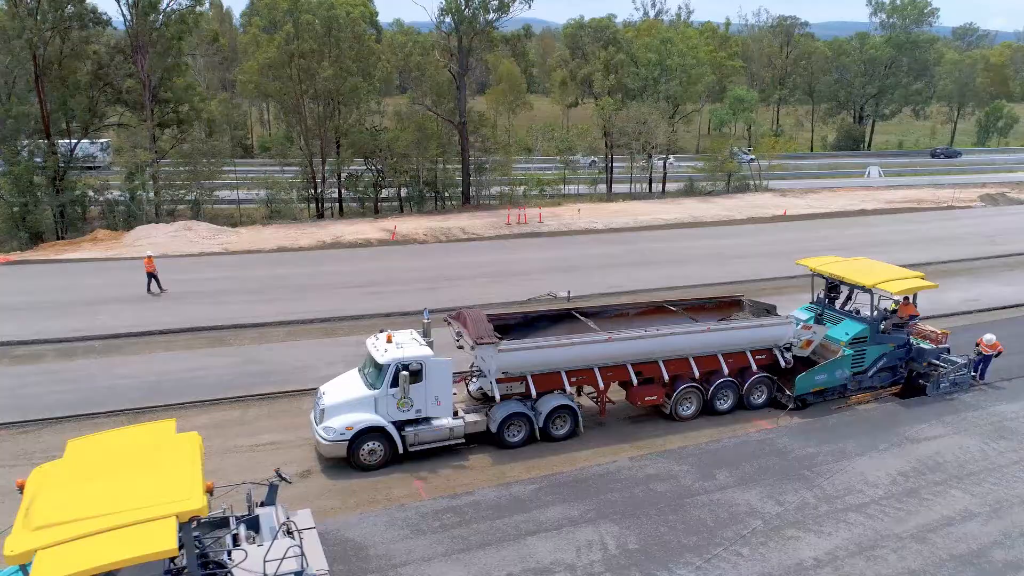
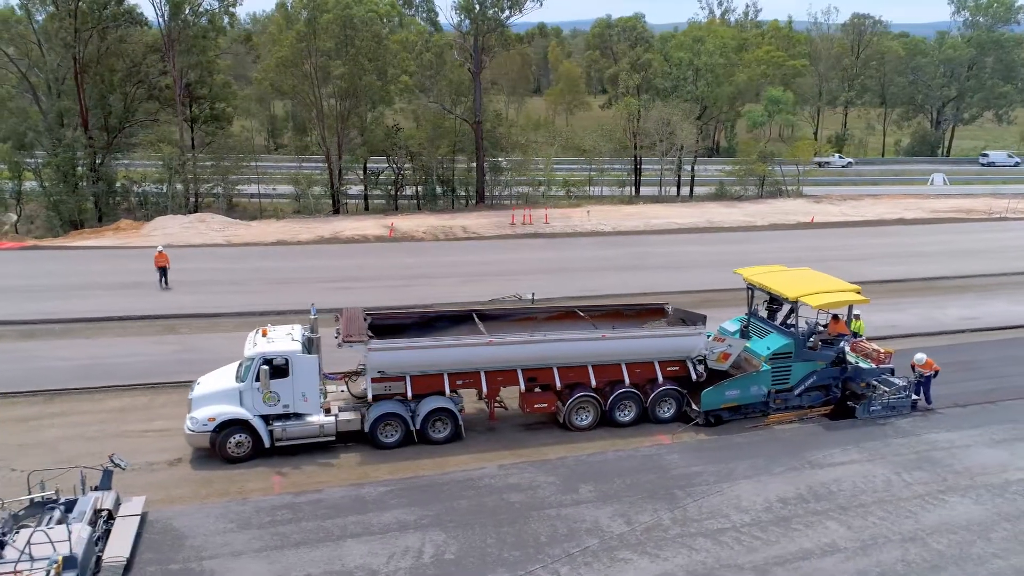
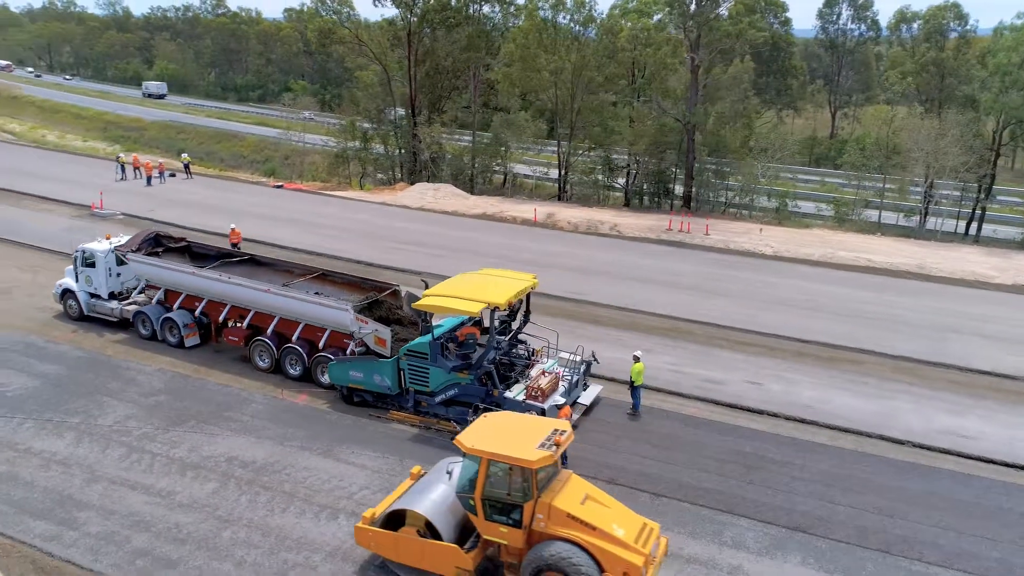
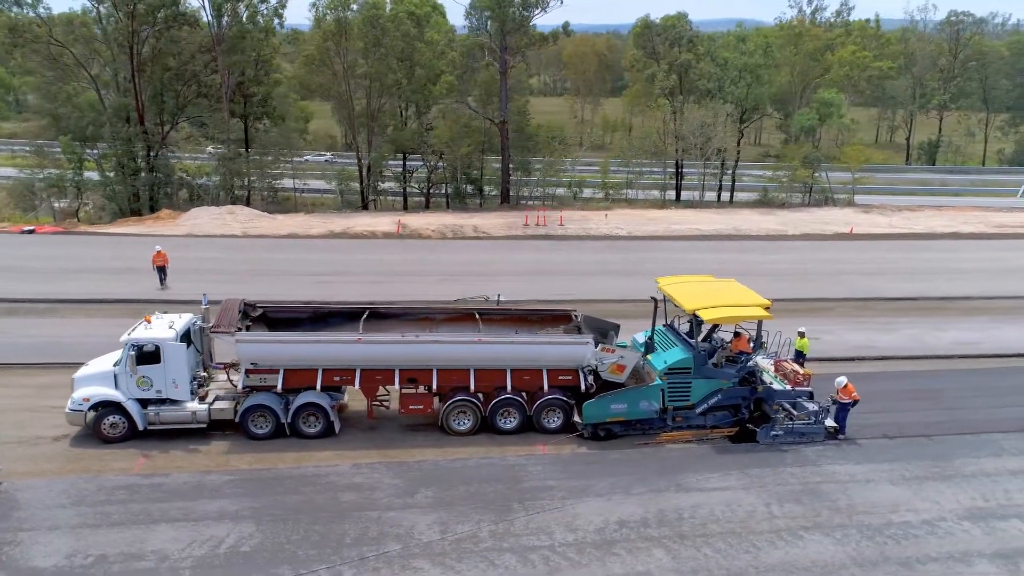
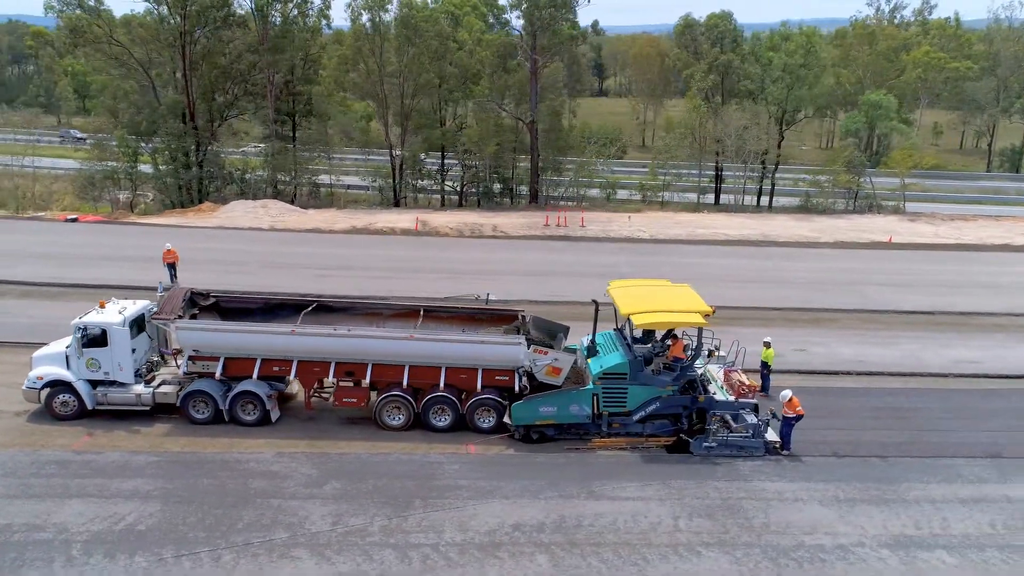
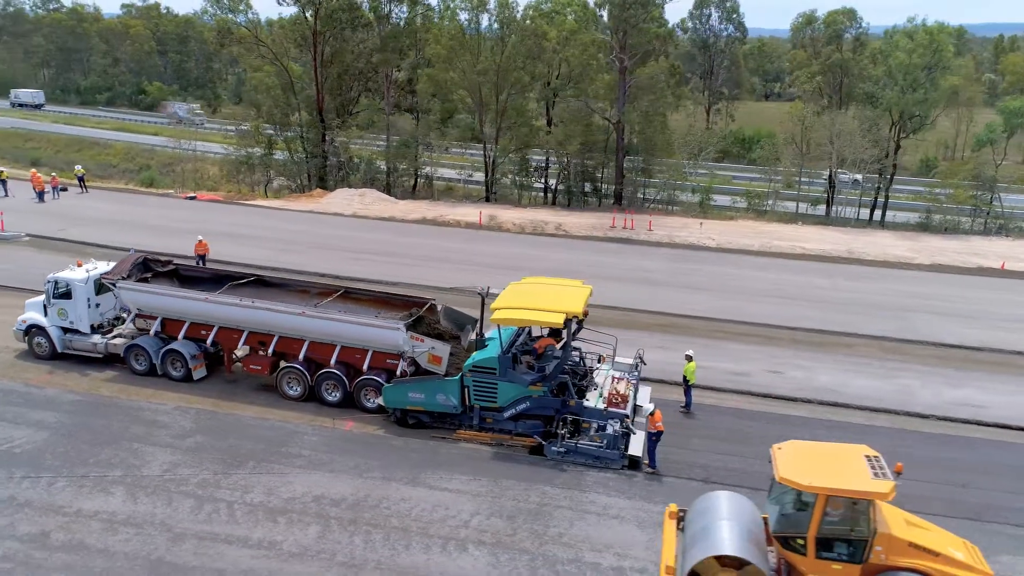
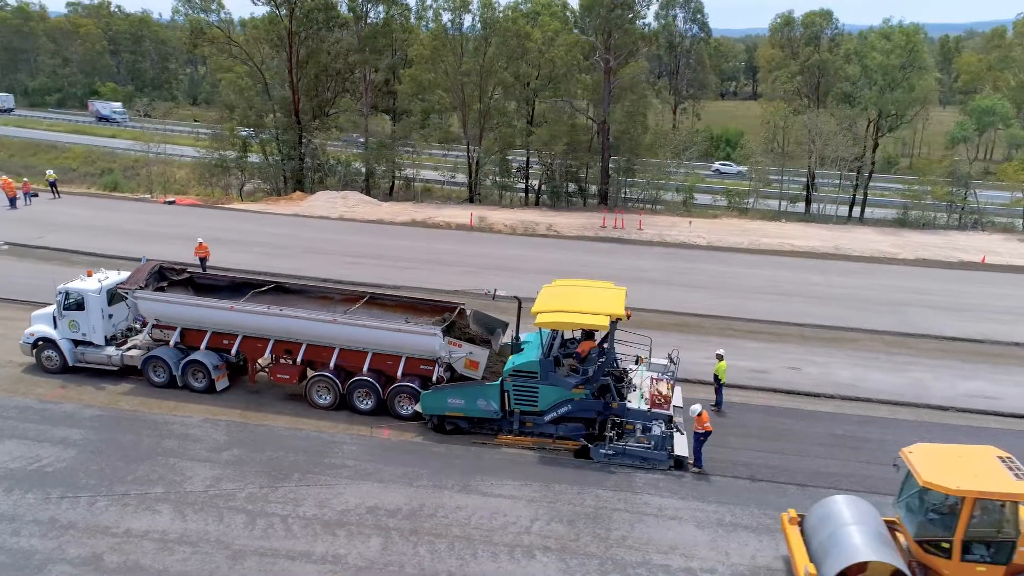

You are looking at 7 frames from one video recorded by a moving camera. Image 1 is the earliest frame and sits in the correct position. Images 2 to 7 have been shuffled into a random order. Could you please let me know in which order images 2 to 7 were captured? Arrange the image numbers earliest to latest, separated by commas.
2, 4, 5, 7, 6, 3
